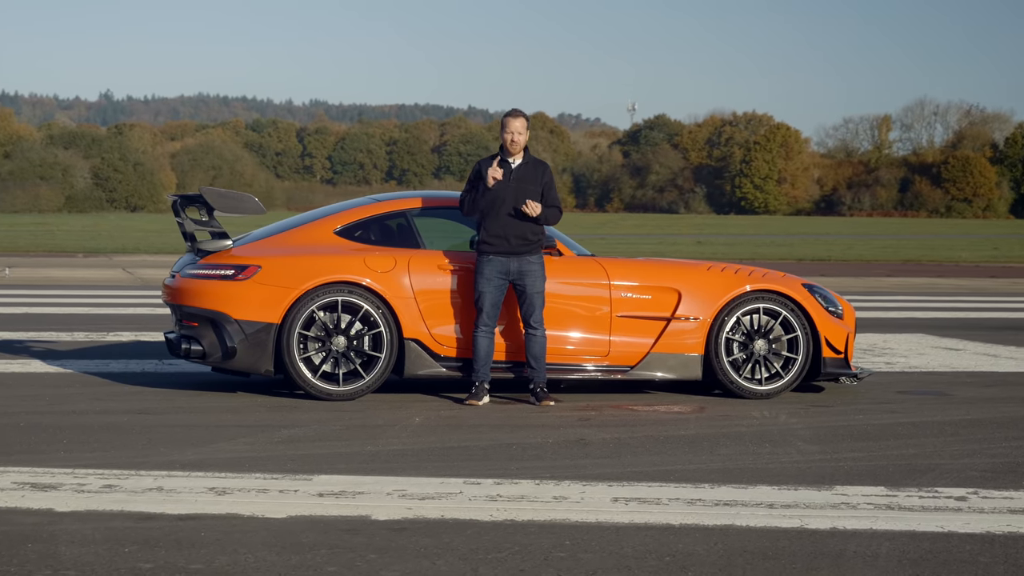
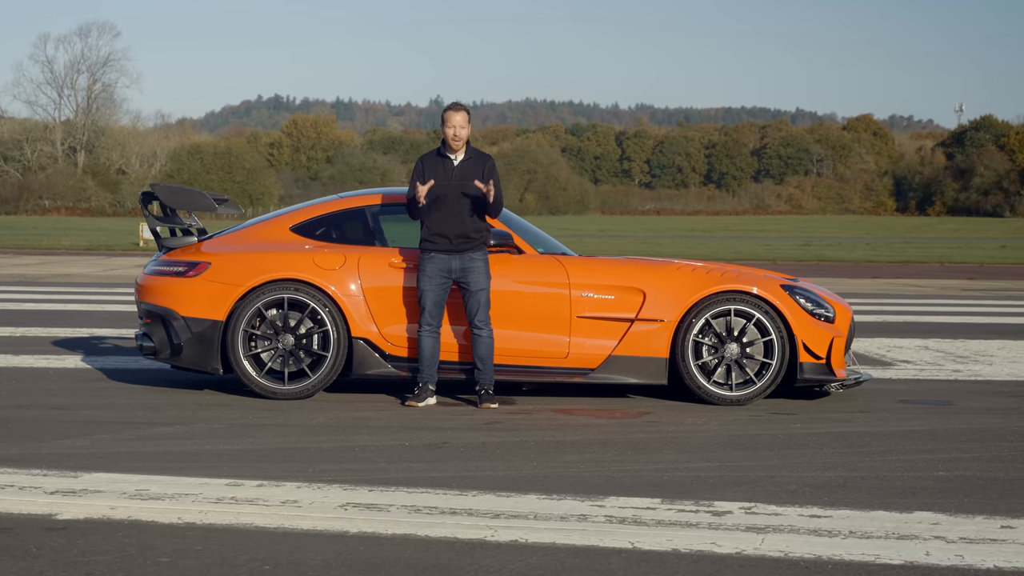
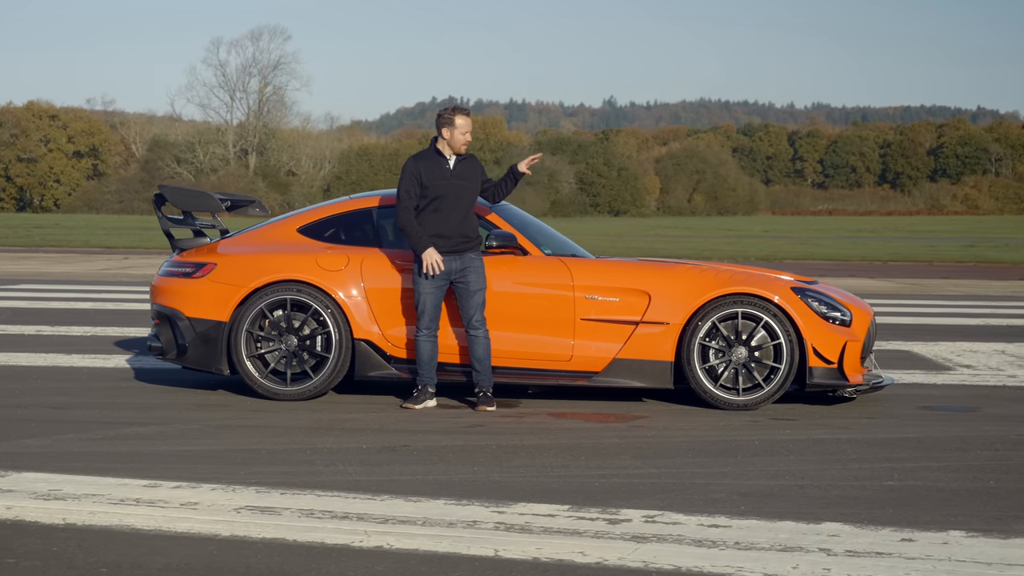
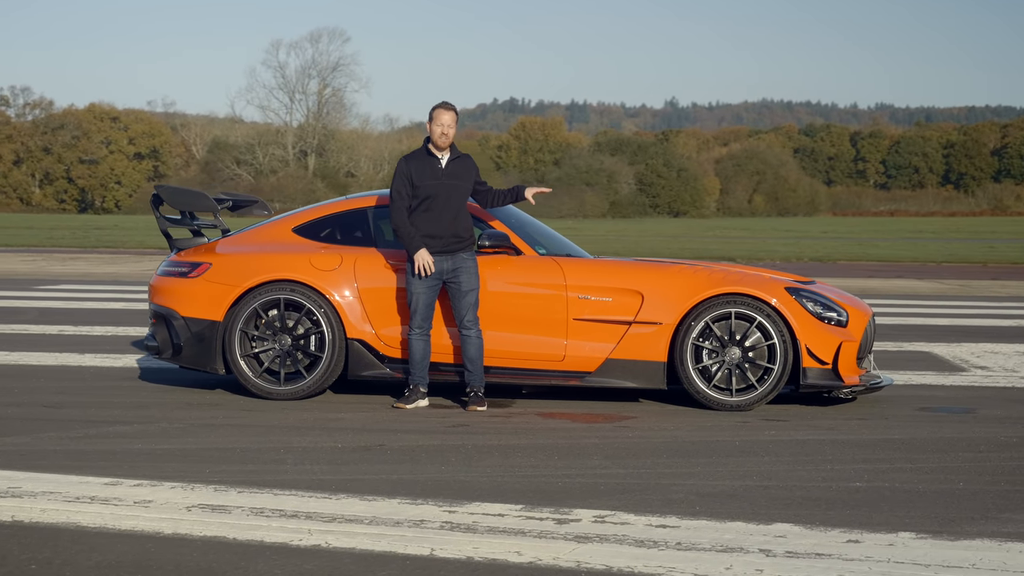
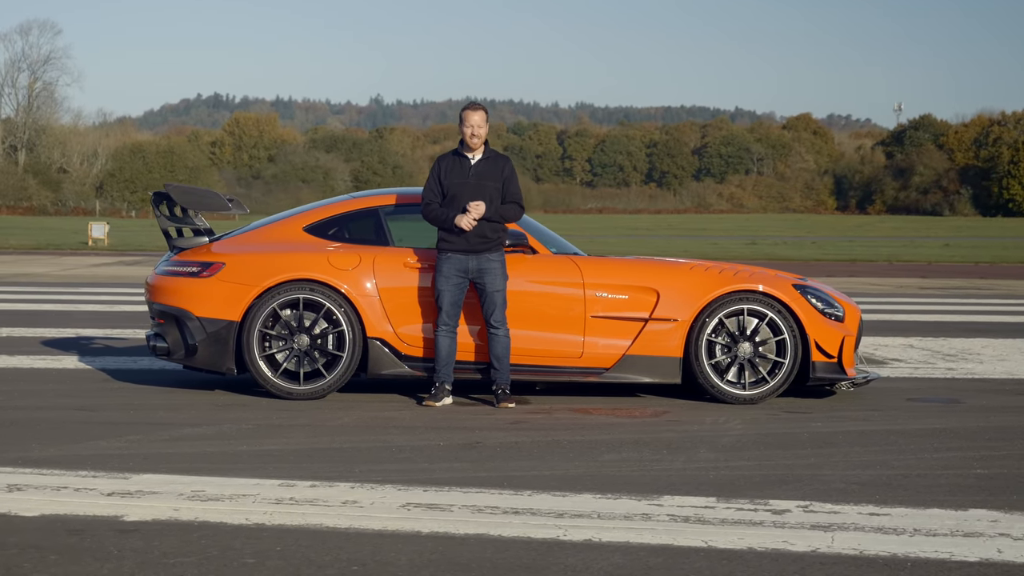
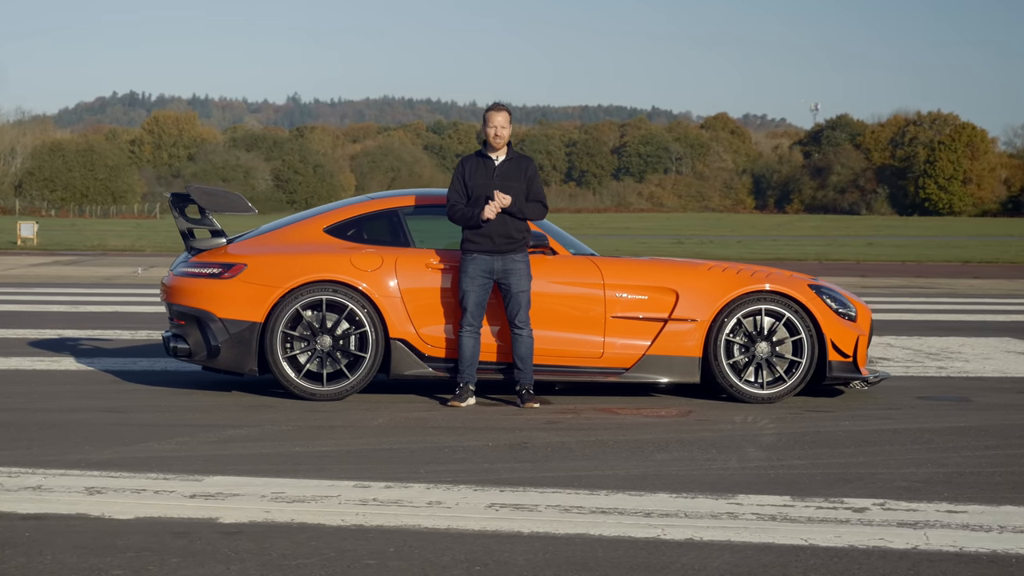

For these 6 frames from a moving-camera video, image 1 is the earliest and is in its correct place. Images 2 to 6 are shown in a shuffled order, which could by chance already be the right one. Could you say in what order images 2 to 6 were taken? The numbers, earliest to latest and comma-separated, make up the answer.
6, 5, 2, 3, 4
